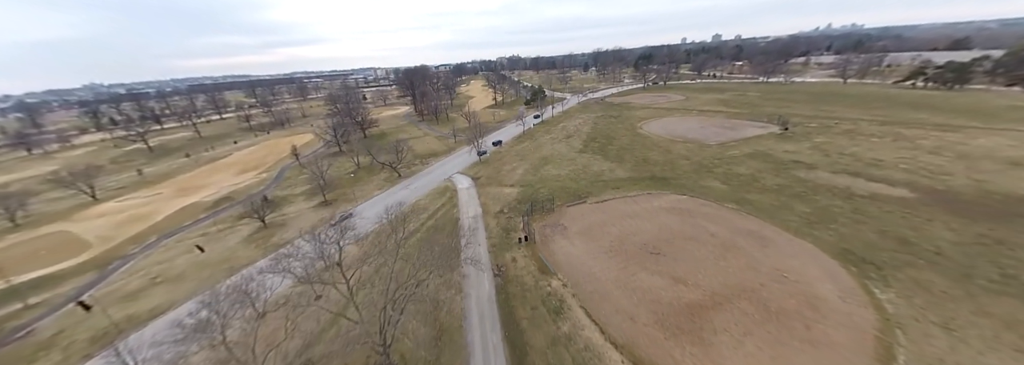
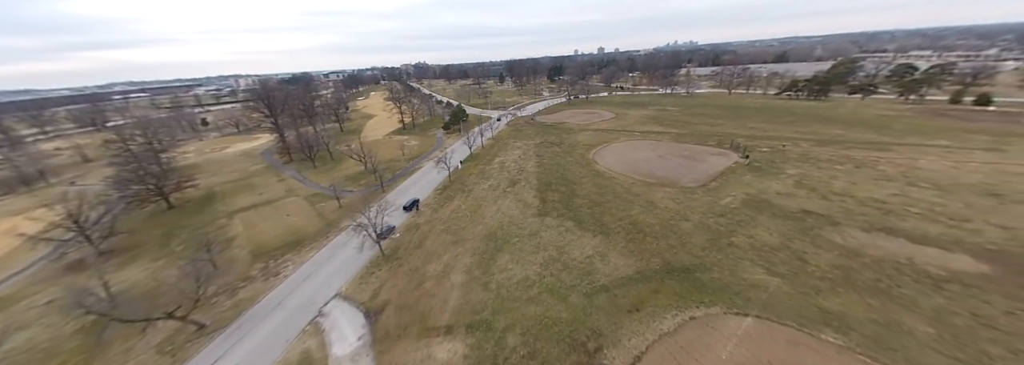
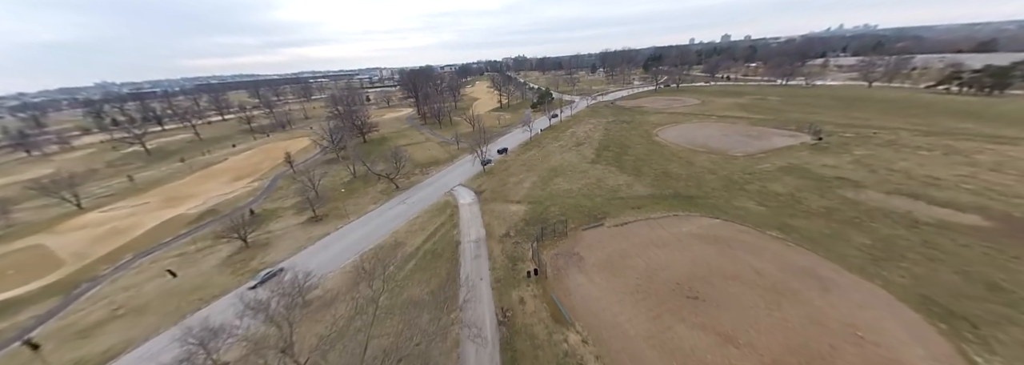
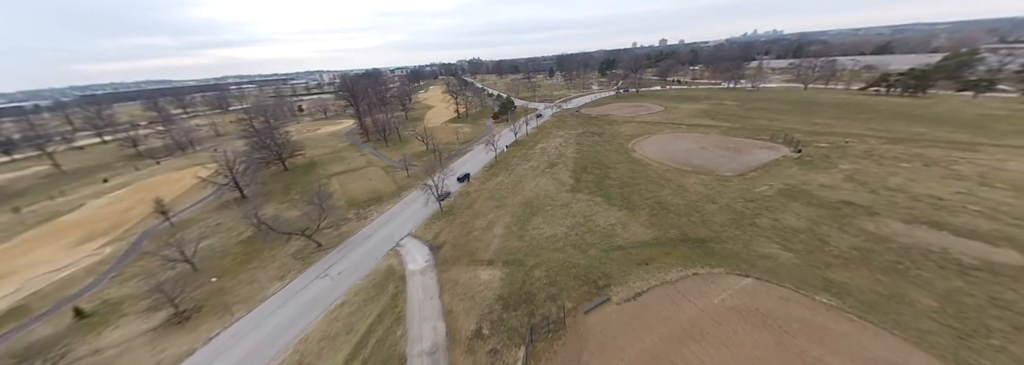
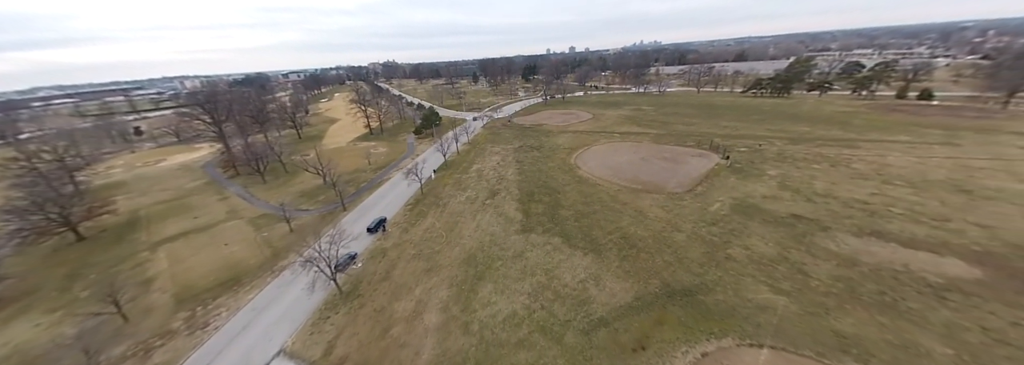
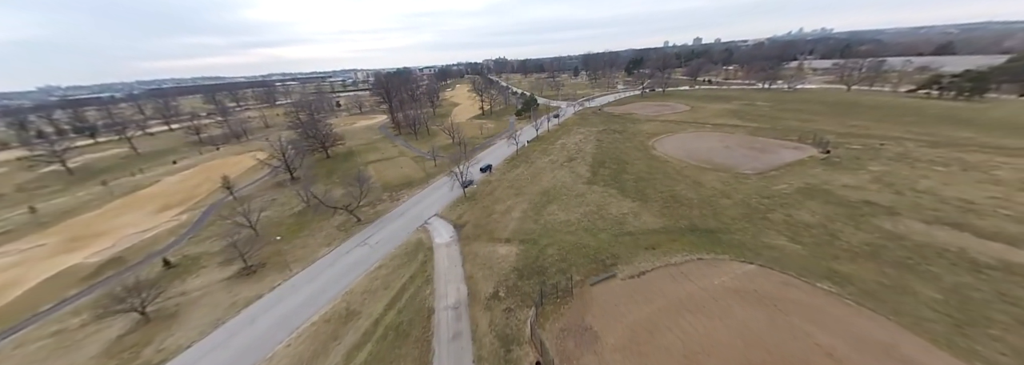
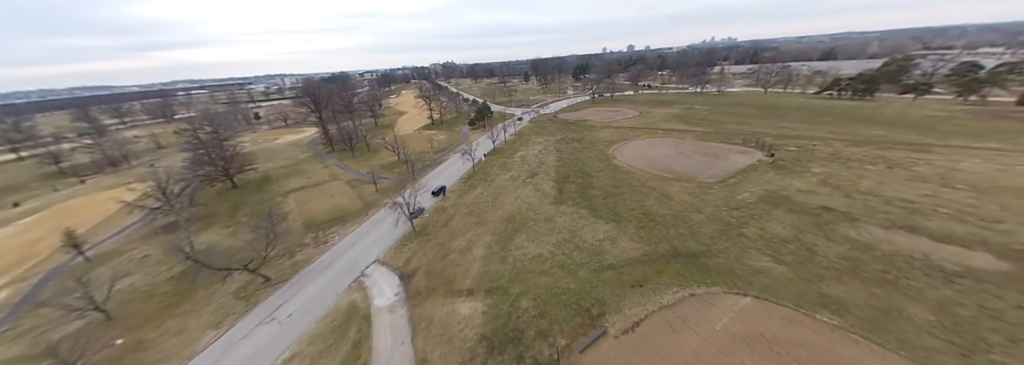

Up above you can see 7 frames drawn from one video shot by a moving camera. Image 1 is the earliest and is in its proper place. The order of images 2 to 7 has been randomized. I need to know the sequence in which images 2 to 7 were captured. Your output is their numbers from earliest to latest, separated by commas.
3, 6, 4, 7, 2, 5
